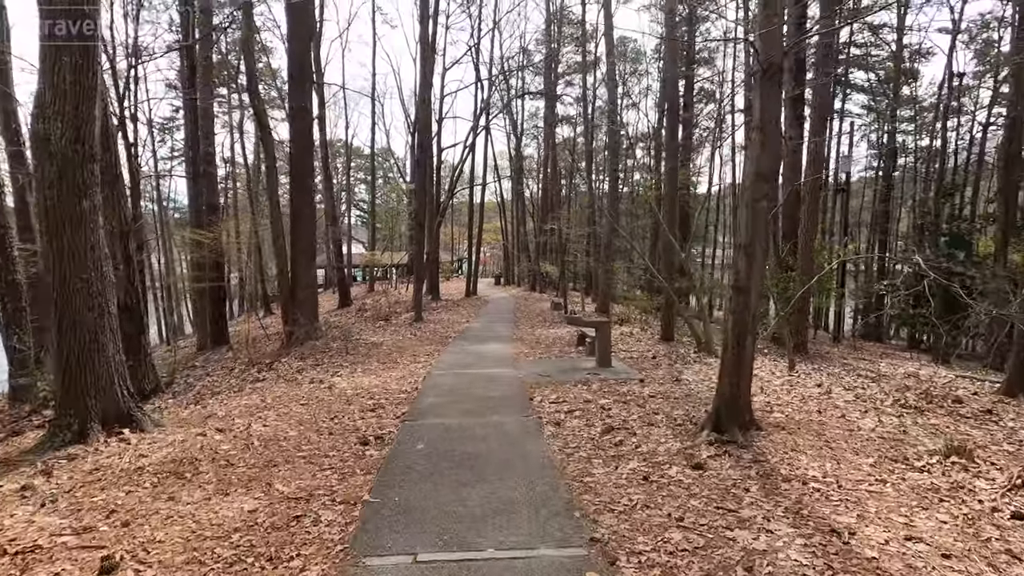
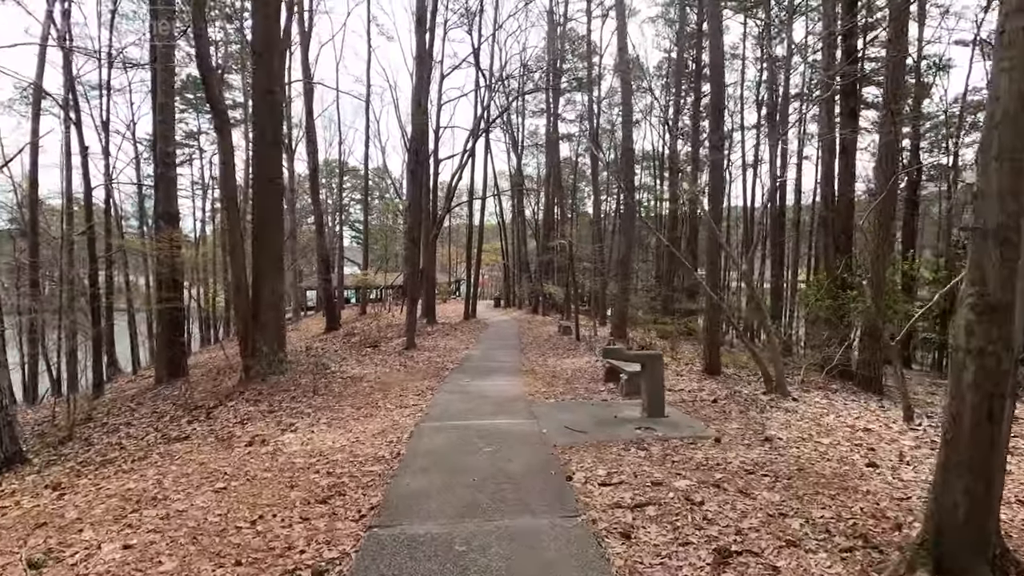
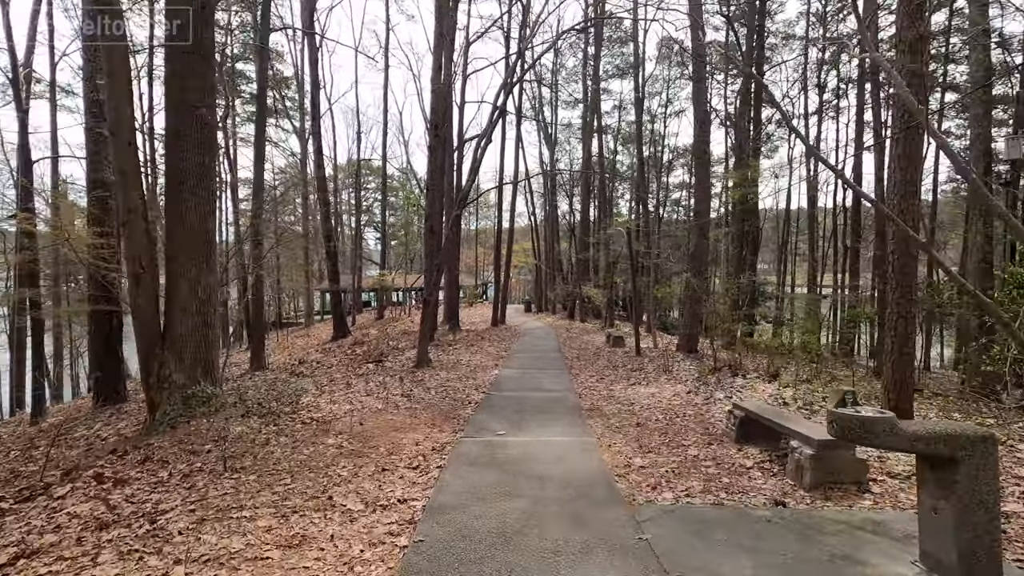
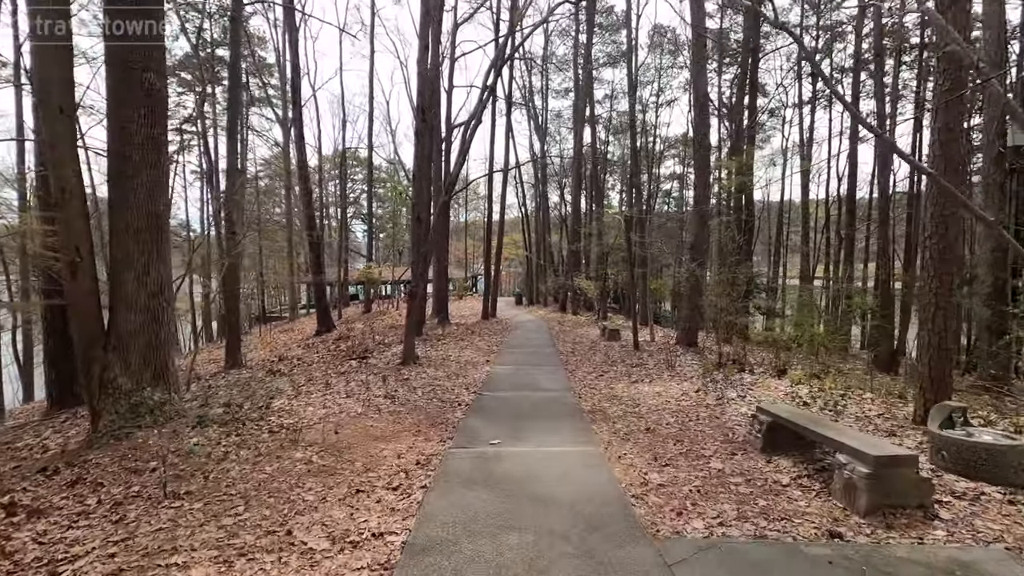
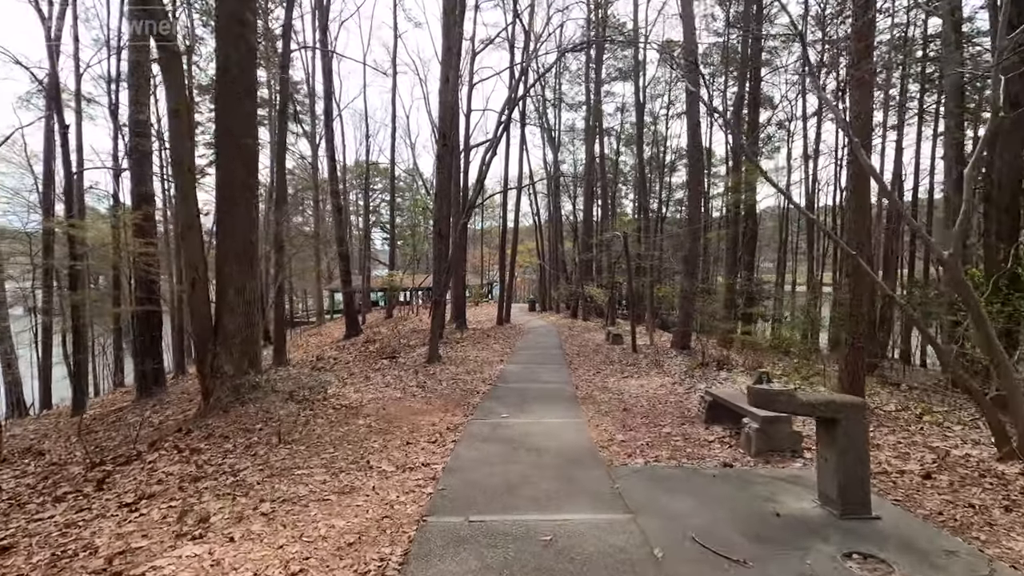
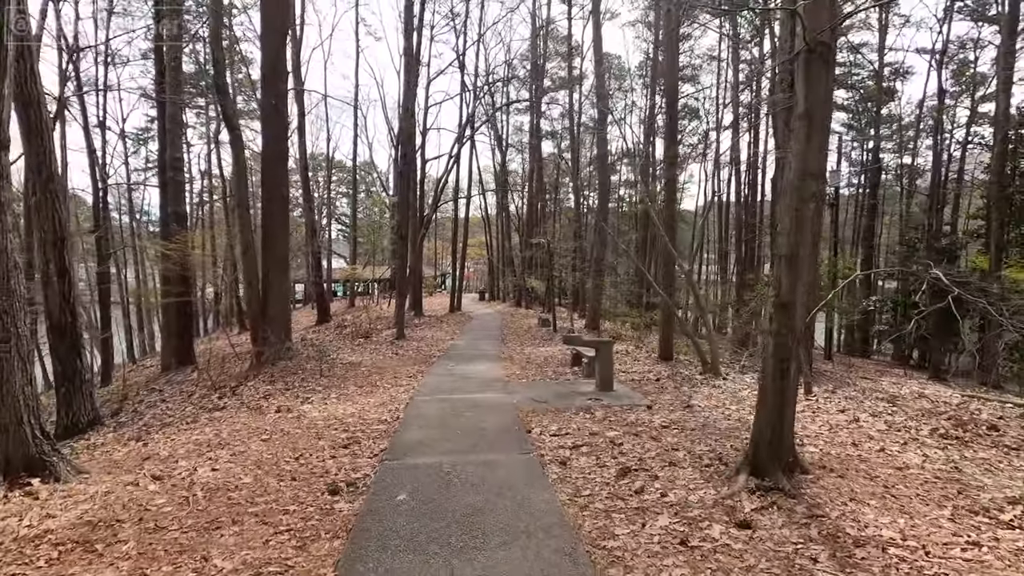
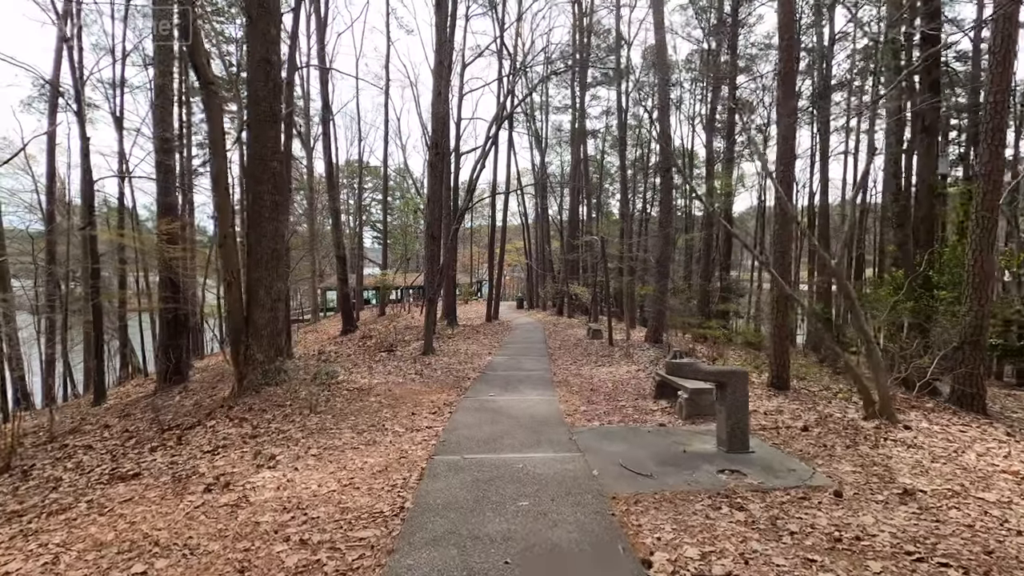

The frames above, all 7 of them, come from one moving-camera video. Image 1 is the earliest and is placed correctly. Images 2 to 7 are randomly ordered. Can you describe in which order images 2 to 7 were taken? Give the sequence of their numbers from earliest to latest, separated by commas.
6, 2, 7, 5, 3, 4
